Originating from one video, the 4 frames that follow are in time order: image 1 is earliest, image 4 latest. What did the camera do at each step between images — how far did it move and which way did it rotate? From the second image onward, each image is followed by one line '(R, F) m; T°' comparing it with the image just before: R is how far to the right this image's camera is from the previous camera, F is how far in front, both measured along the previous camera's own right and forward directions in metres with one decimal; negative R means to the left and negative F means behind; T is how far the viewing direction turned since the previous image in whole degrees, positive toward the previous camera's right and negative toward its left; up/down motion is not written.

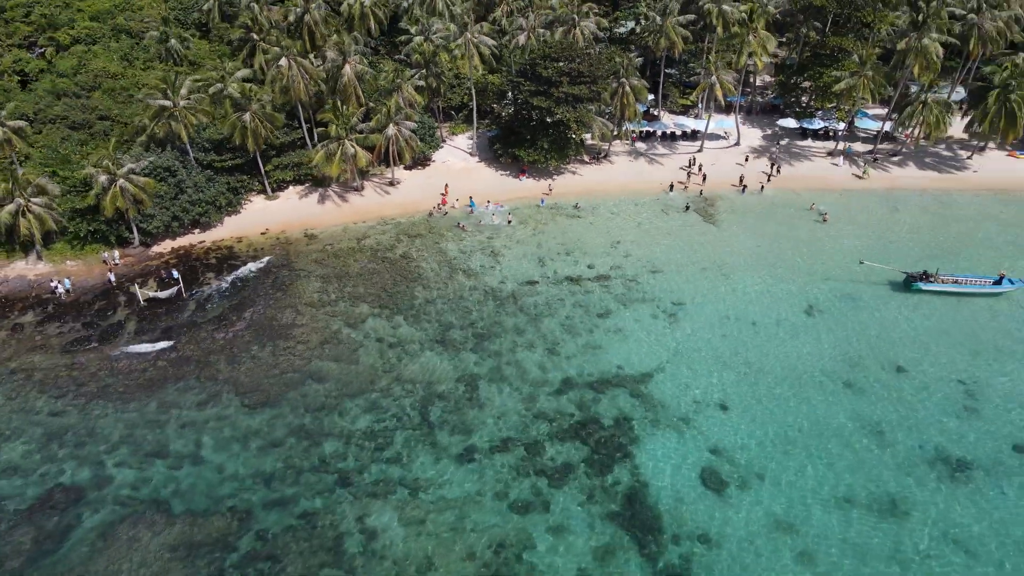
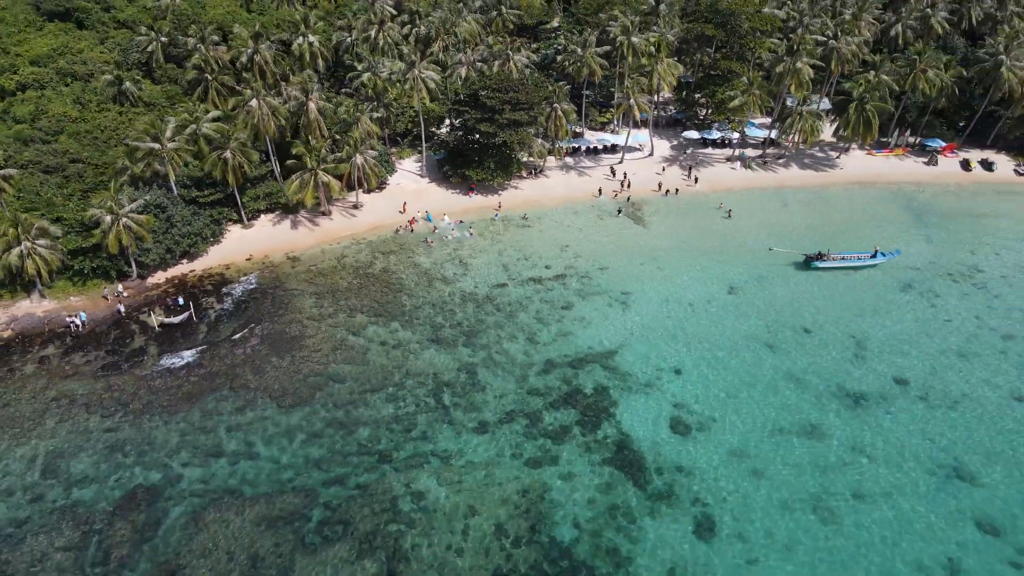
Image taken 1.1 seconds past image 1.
(-3.8, -5.0) m; +8°
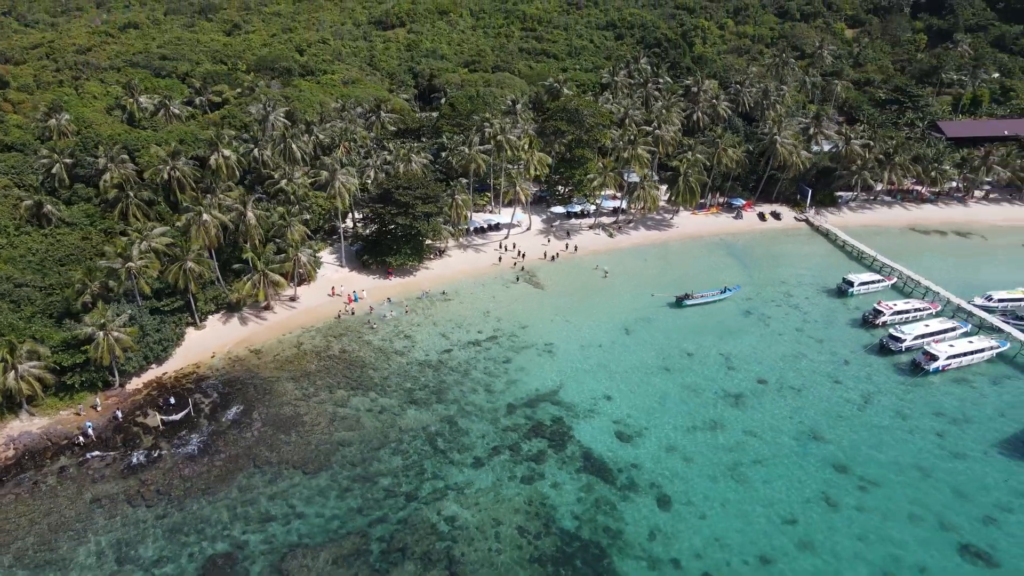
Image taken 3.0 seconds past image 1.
(-7.6, -7.4) m; +14°
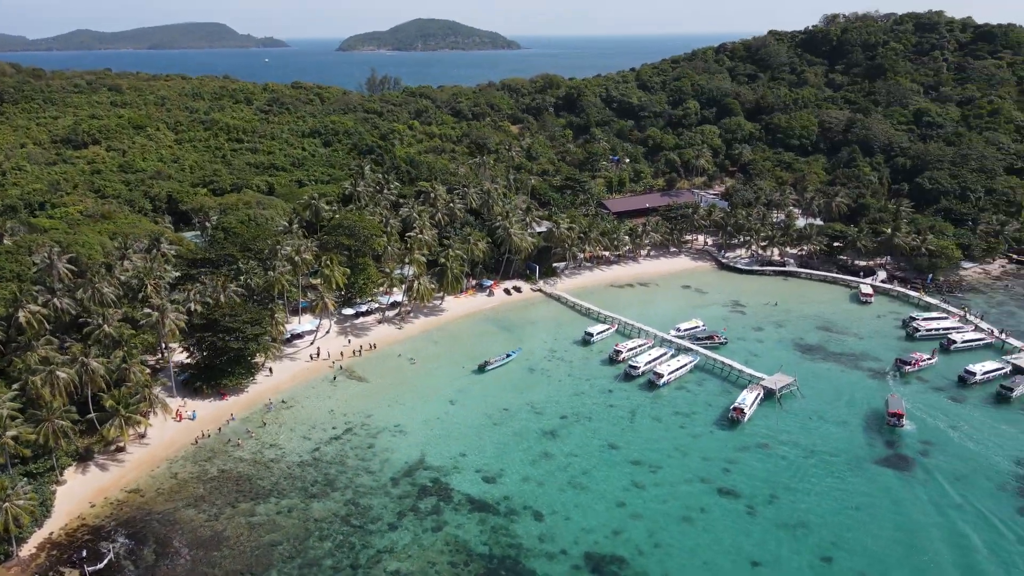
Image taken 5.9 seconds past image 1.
(-12.0, -9.3) m; +25°
